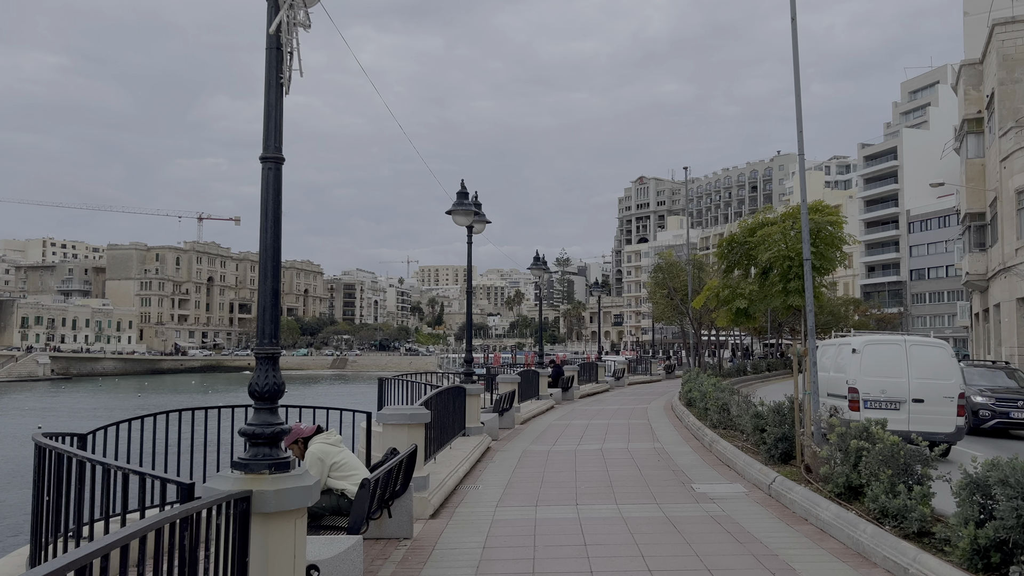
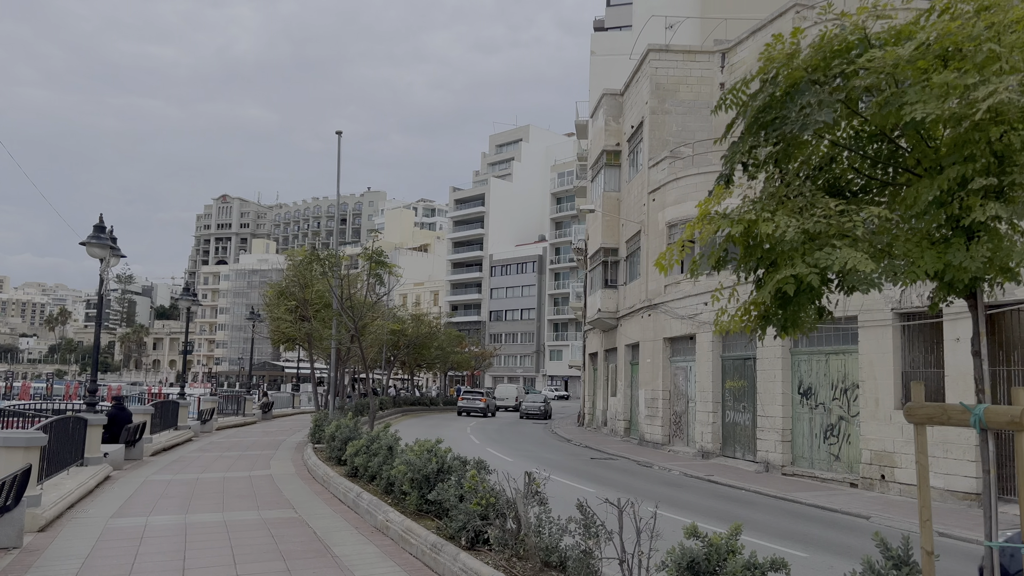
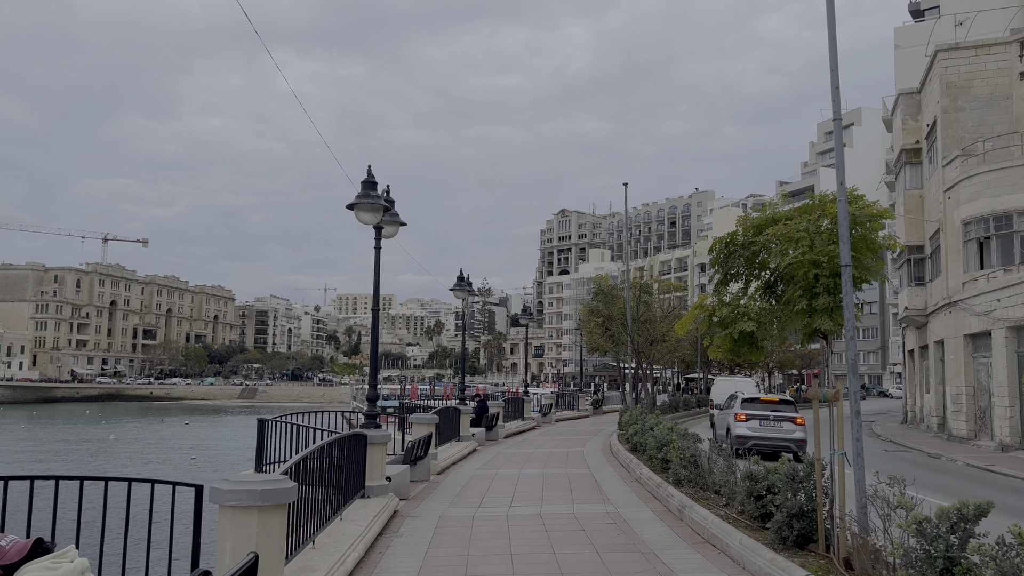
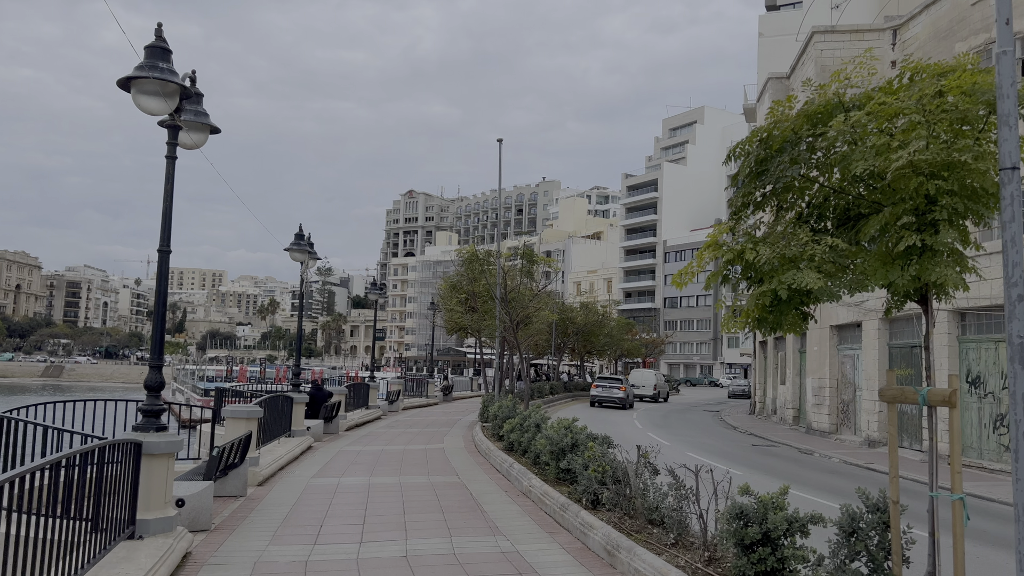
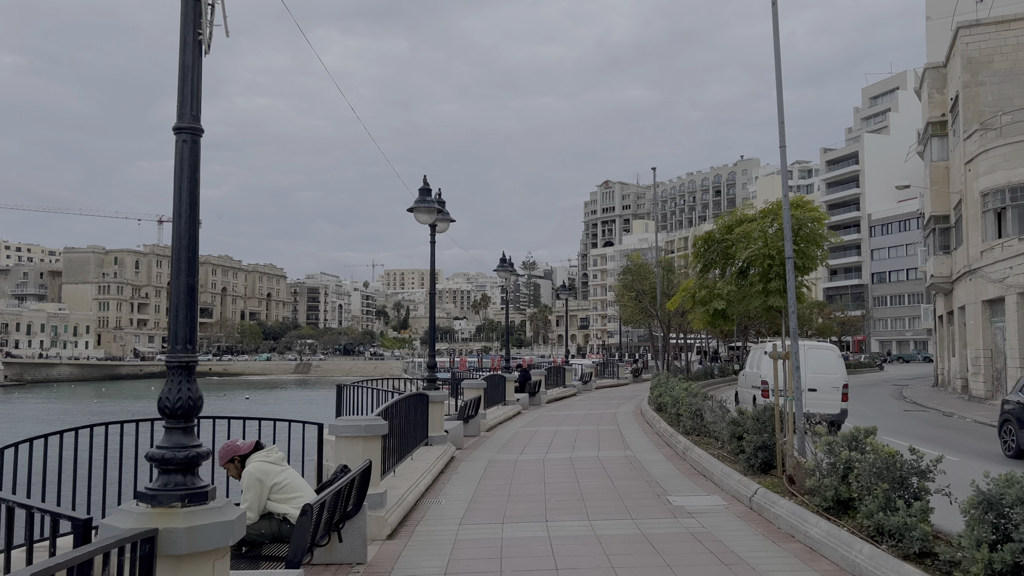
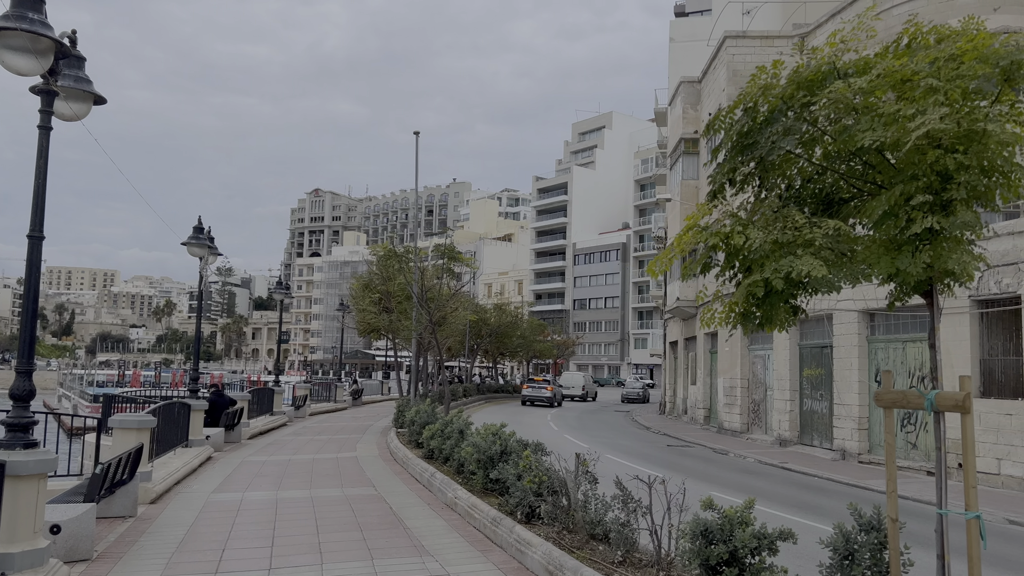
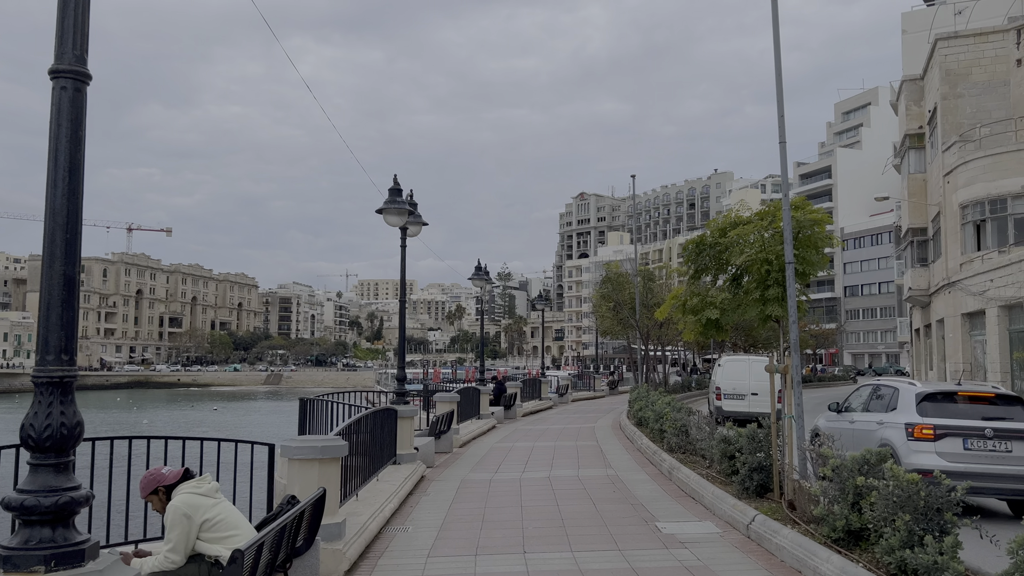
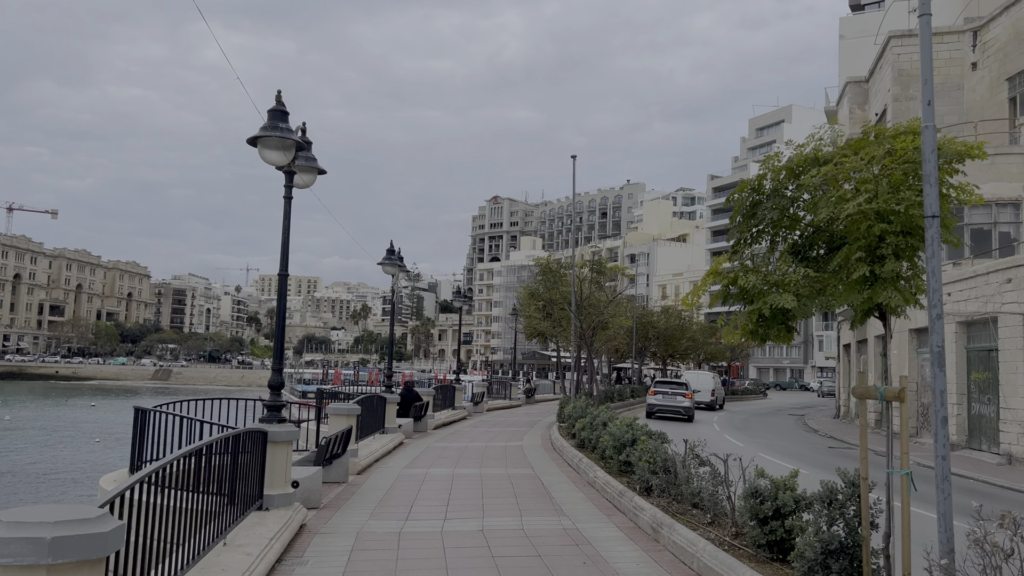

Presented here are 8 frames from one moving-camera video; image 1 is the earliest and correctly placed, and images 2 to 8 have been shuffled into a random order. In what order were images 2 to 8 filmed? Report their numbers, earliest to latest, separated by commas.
5, 7, 3, 8, 4, 6, 2
